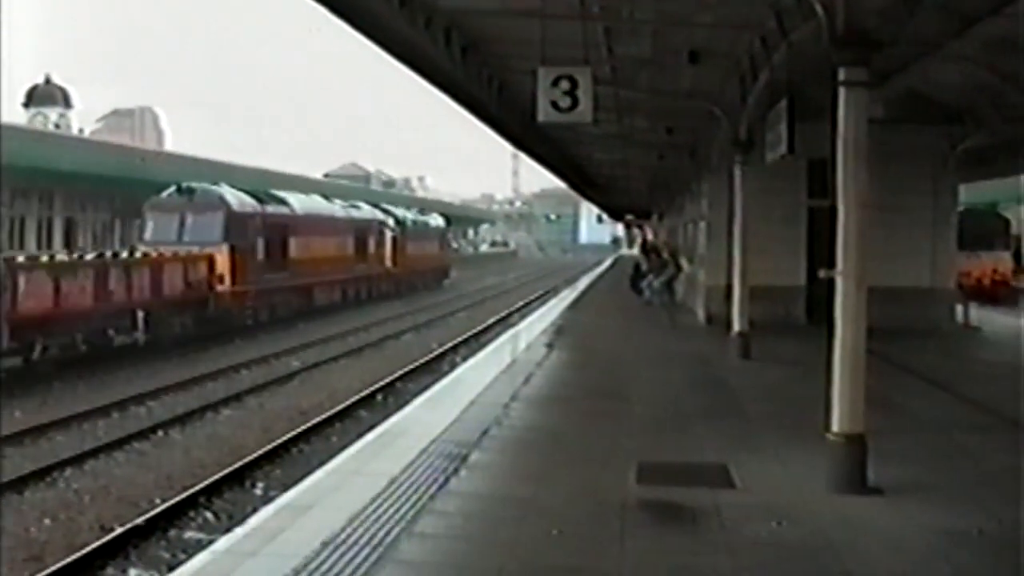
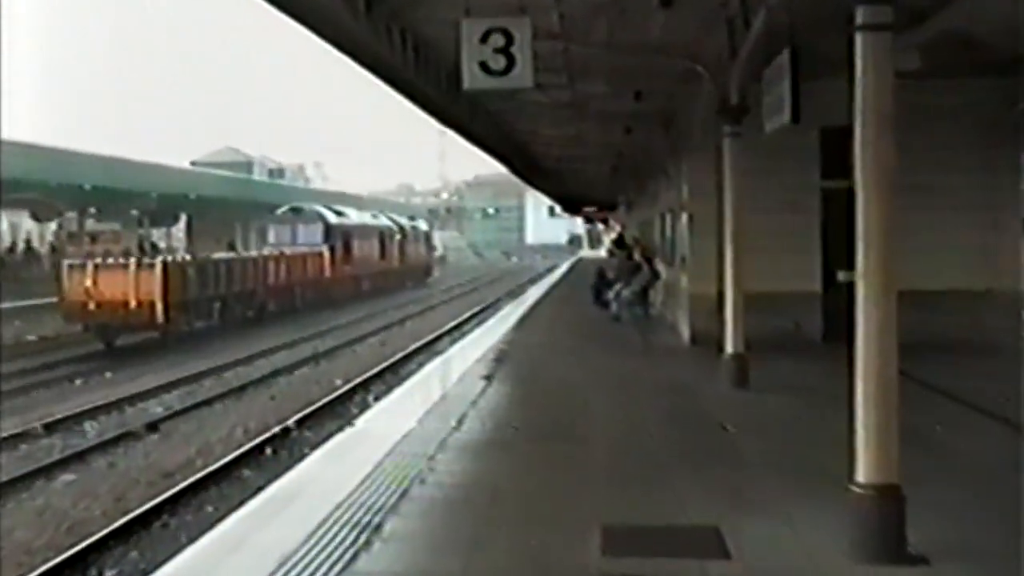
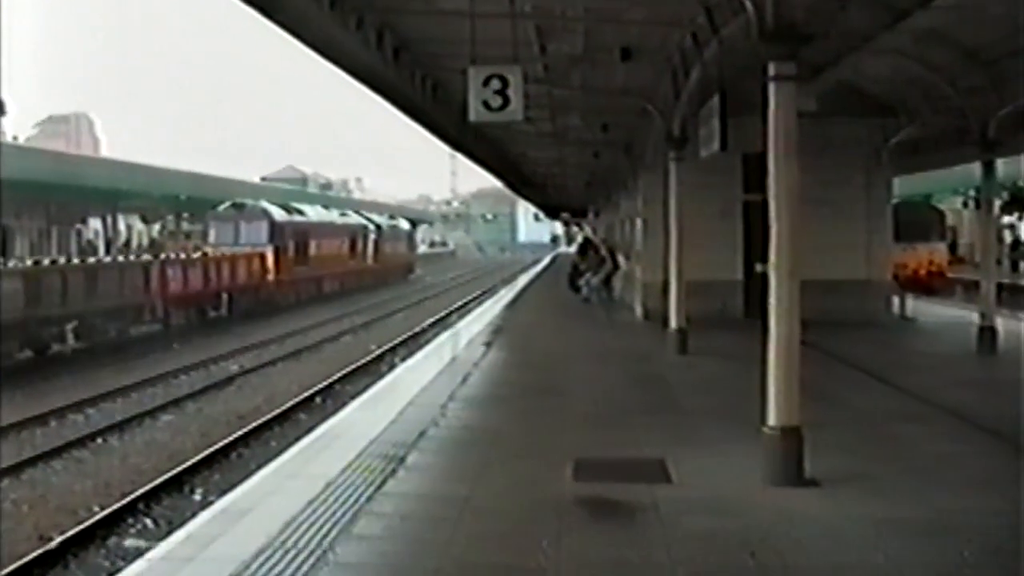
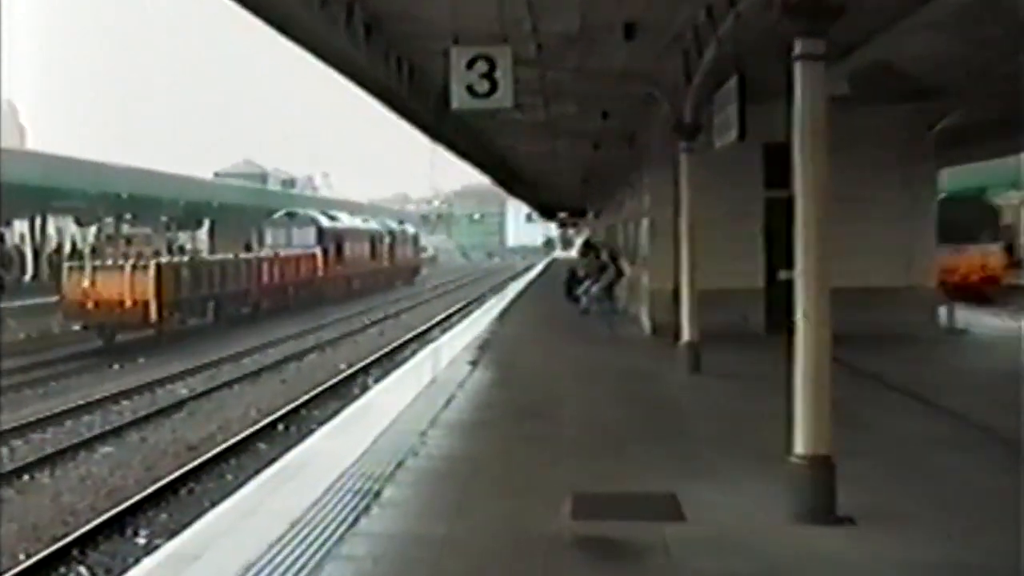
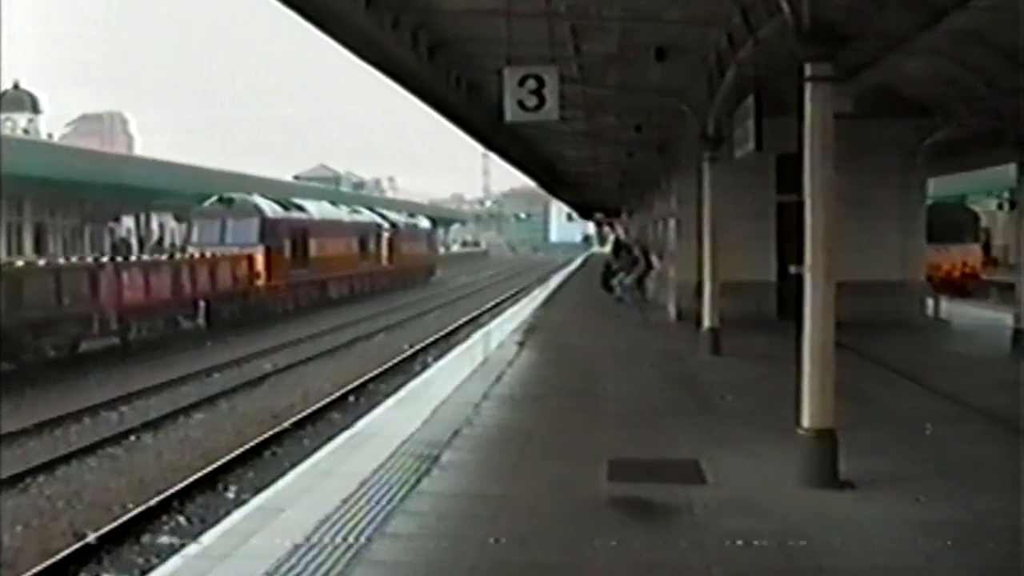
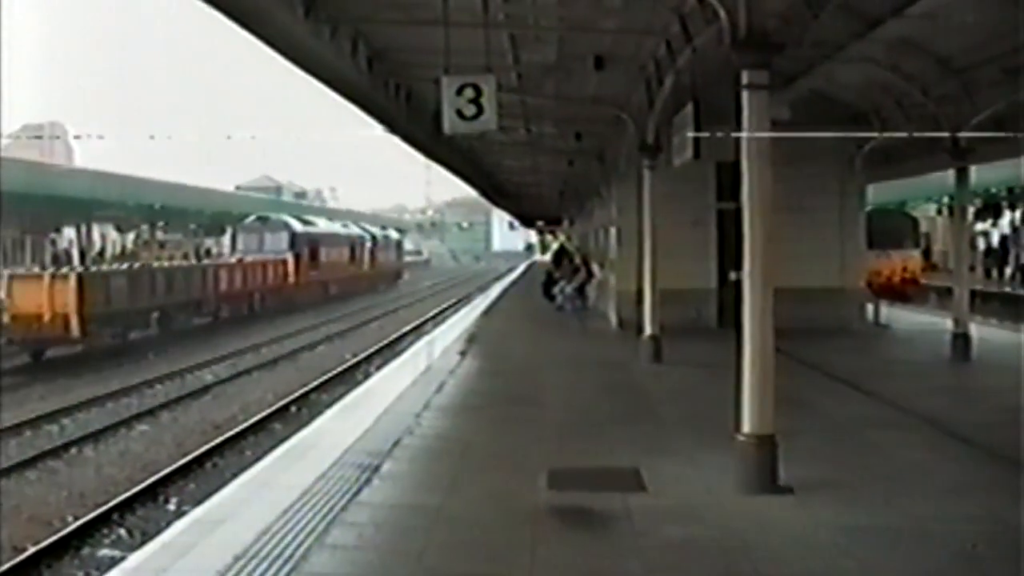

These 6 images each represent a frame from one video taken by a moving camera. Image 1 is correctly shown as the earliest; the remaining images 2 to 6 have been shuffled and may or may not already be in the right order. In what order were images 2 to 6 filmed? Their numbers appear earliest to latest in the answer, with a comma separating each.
5, 3, 6, 4, 2
